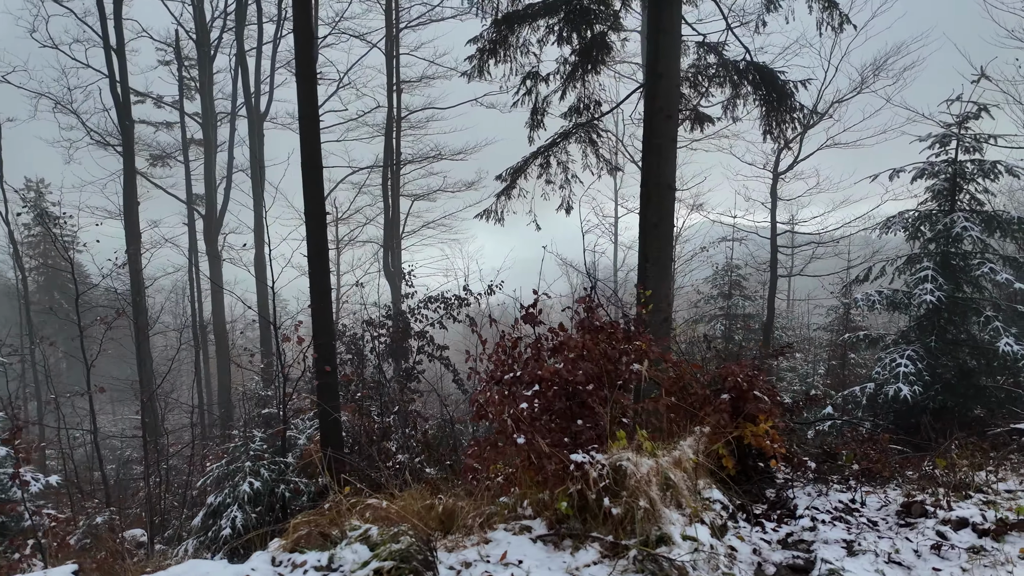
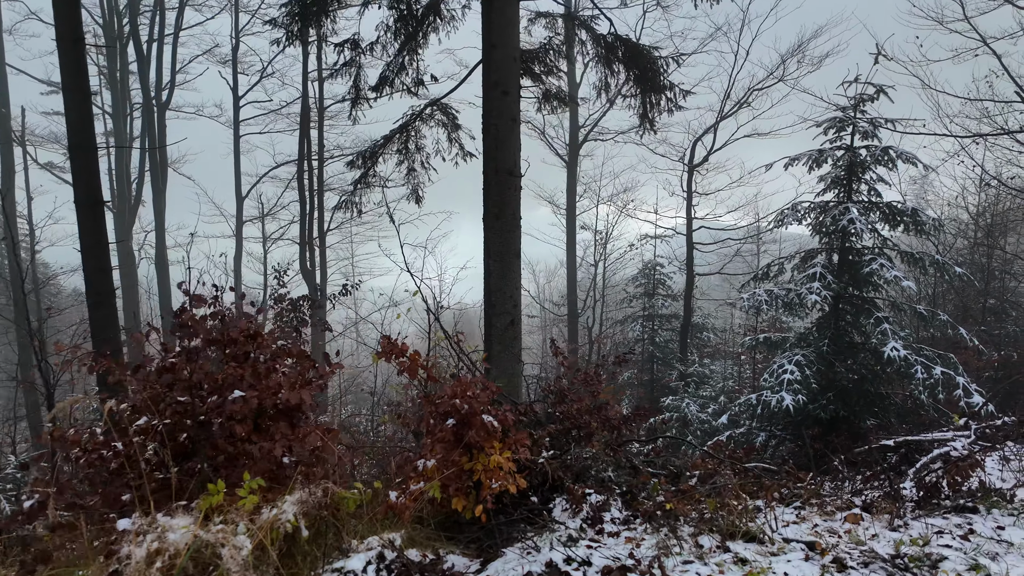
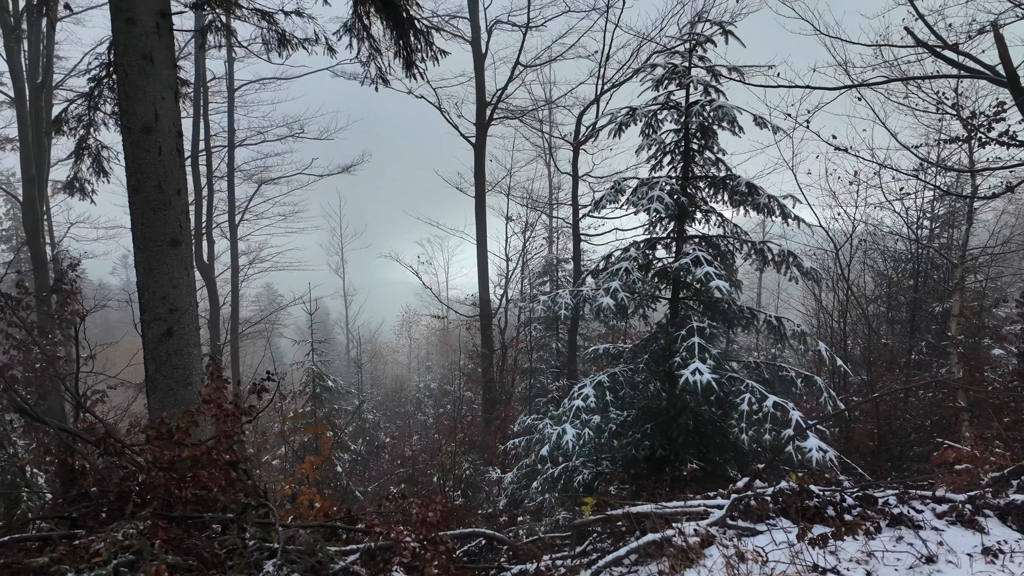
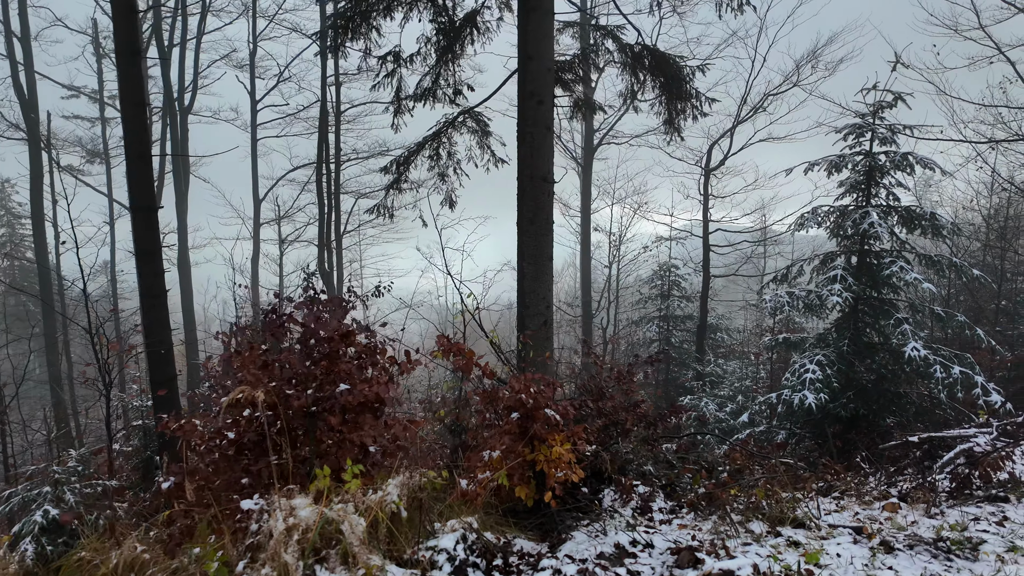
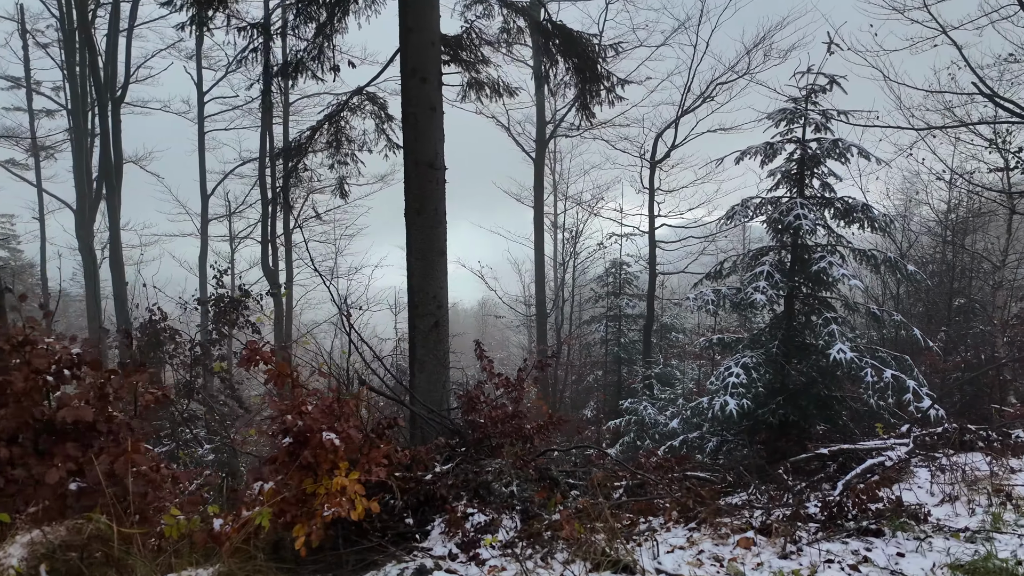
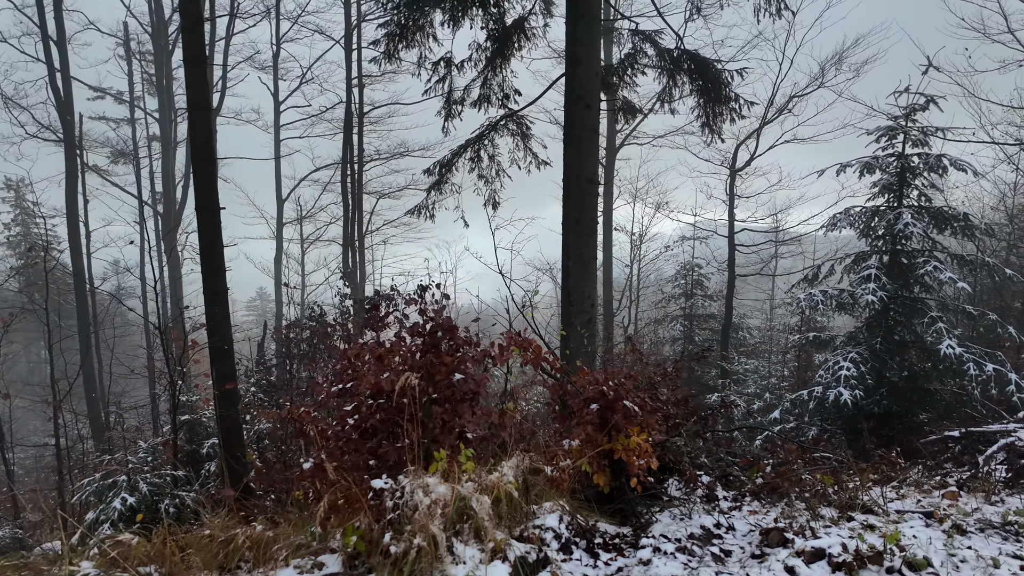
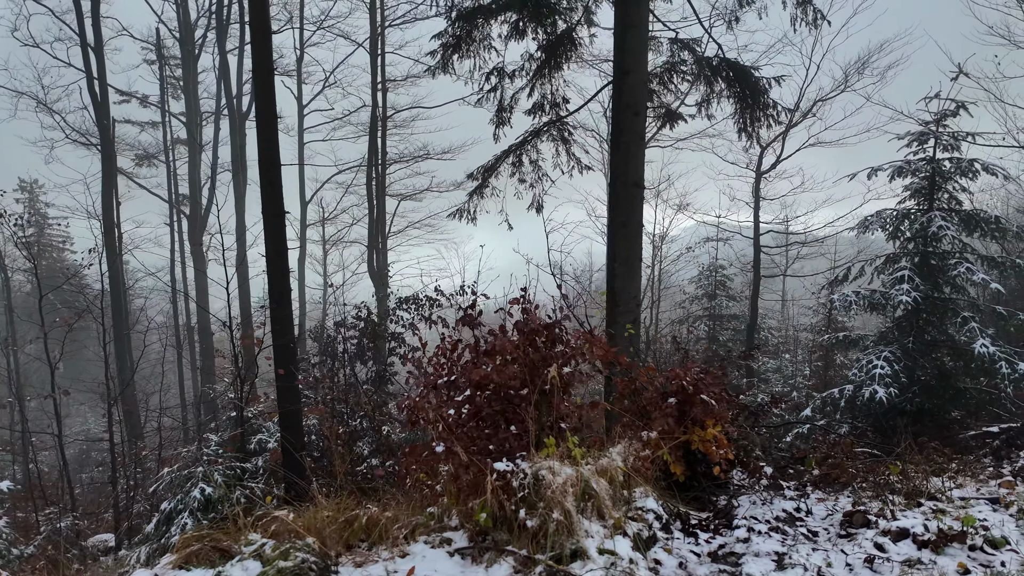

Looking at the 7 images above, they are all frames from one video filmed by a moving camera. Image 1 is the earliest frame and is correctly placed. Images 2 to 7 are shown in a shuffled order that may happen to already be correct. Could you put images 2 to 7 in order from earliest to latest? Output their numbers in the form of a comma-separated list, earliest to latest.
7, 6, 4, 2, 5, 3
